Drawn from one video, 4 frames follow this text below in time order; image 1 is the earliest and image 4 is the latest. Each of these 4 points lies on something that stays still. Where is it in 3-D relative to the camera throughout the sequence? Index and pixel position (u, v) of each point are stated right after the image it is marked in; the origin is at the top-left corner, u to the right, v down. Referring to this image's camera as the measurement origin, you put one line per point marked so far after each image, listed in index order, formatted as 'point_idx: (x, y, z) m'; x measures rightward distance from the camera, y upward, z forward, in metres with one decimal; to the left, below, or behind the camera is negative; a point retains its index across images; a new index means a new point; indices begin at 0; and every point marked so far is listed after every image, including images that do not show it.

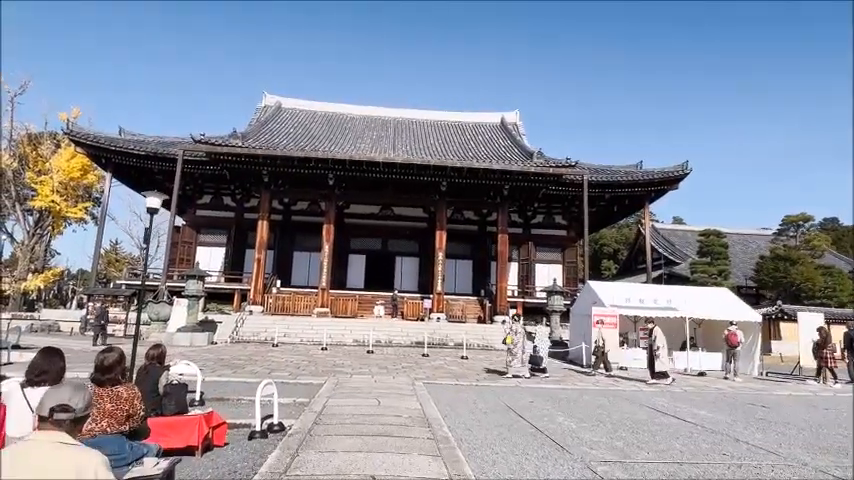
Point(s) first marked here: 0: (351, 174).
0: (-2.8, +2.4, +17.8) m
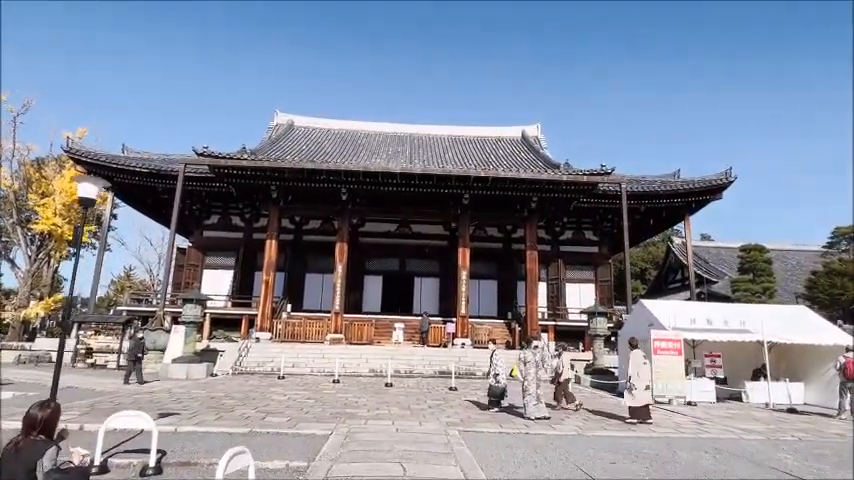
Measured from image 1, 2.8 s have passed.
0: (-2.1, +1.8, +16.4) m
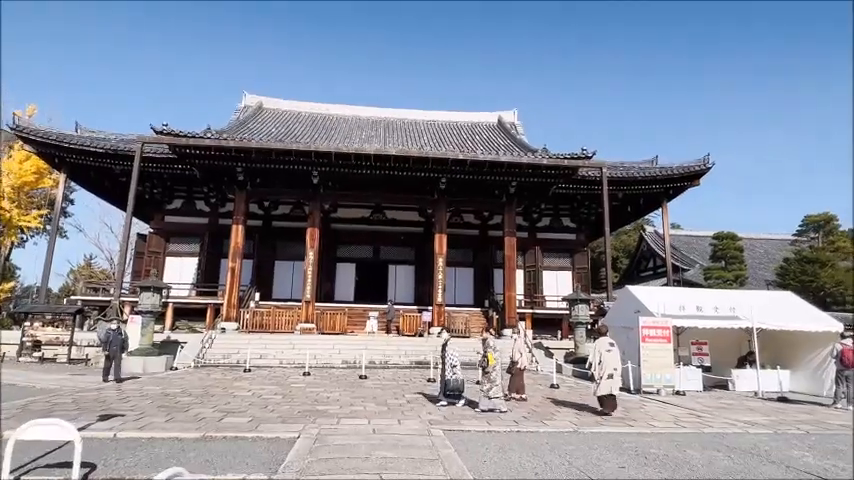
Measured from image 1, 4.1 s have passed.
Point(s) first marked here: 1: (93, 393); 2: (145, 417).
0: (-2.9, +2.3, +15.6) m
1: (-5.0, -2.3, +7.3) m
2: (-3.1, -2.0, +5.4) m
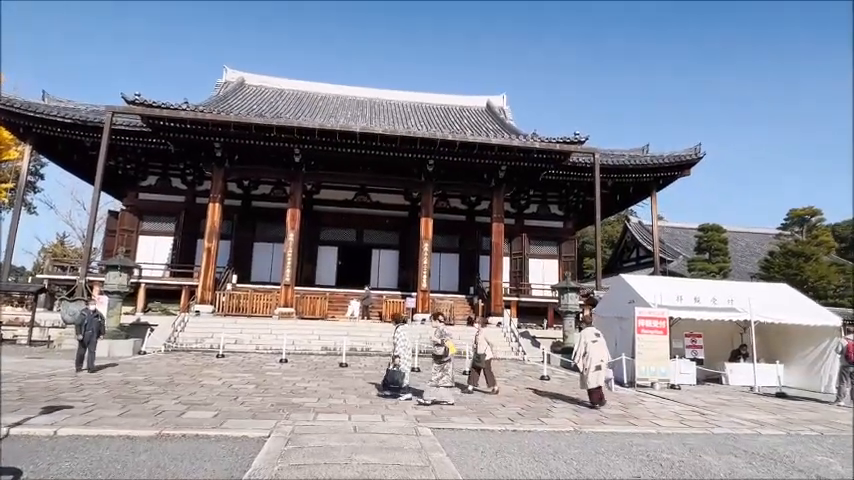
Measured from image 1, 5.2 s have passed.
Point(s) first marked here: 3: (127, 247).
0: (-3.3, +2.8, +14.9) m
1: (-5.2, -1.9, +6.6) m
2: (-3.3, -1.7, +4.8) m
3: (-10.4, -0.2, +16.9) m
